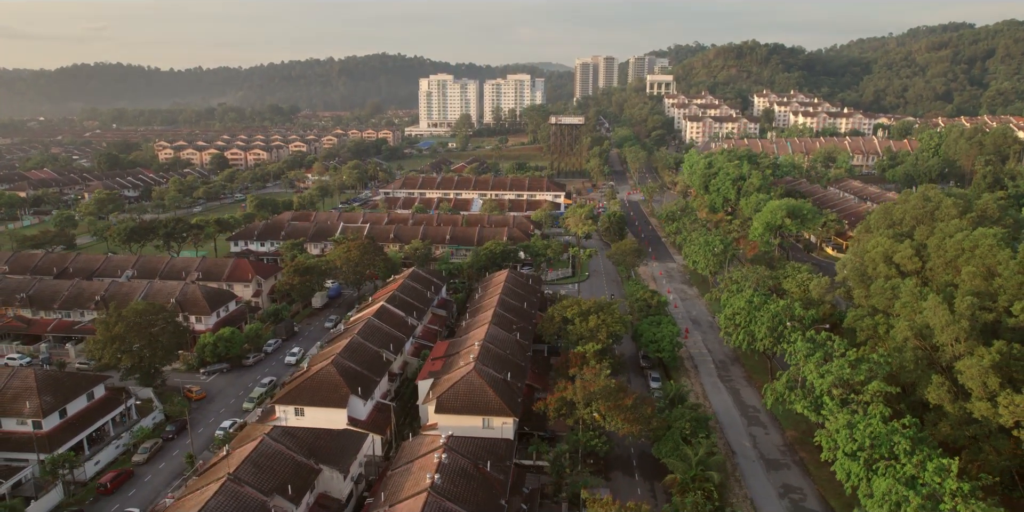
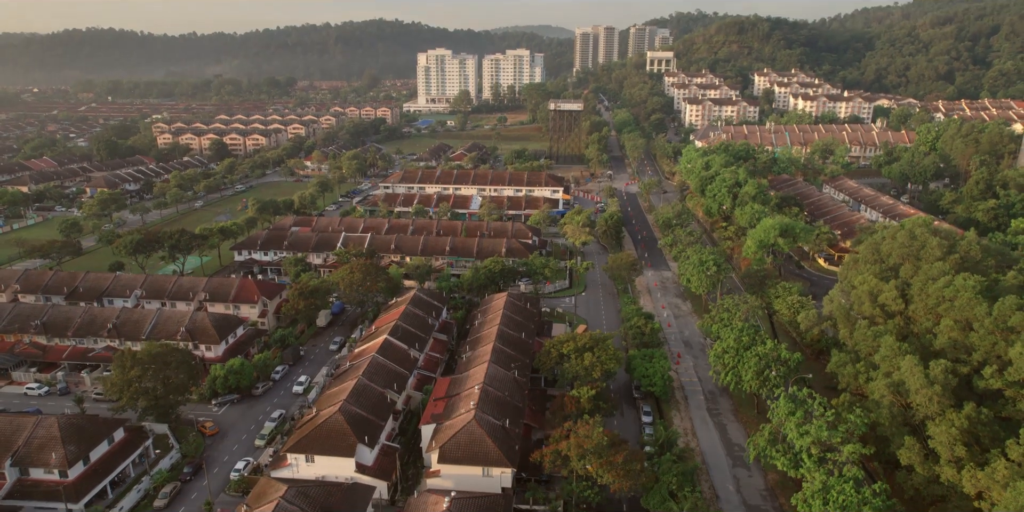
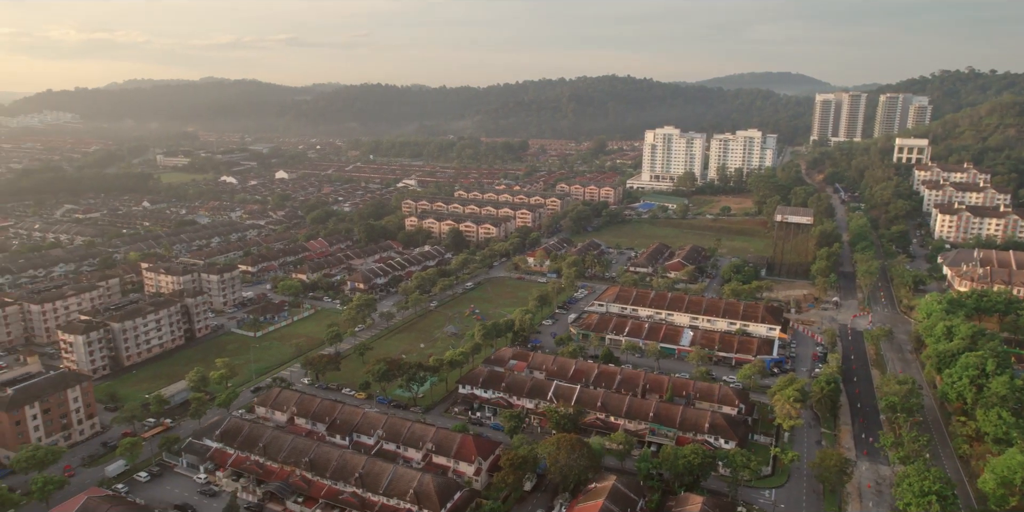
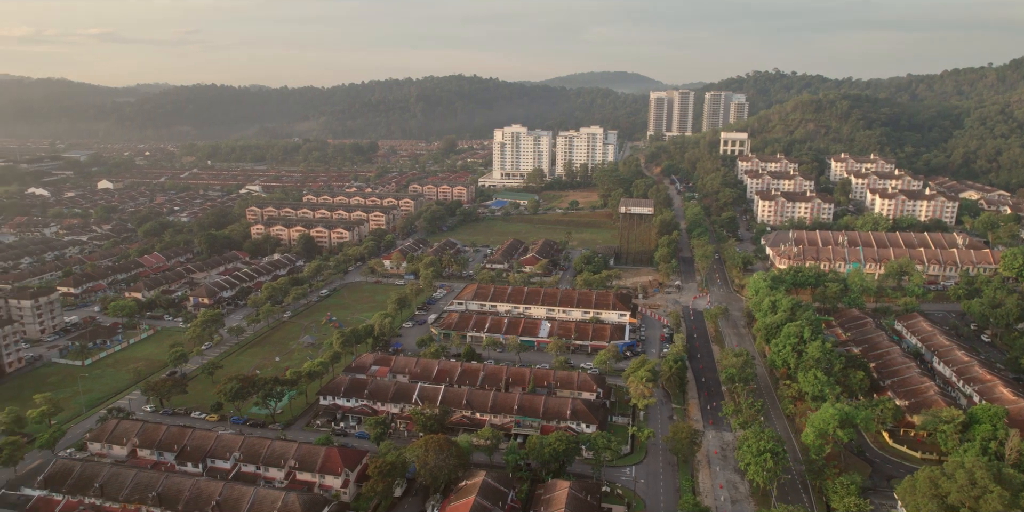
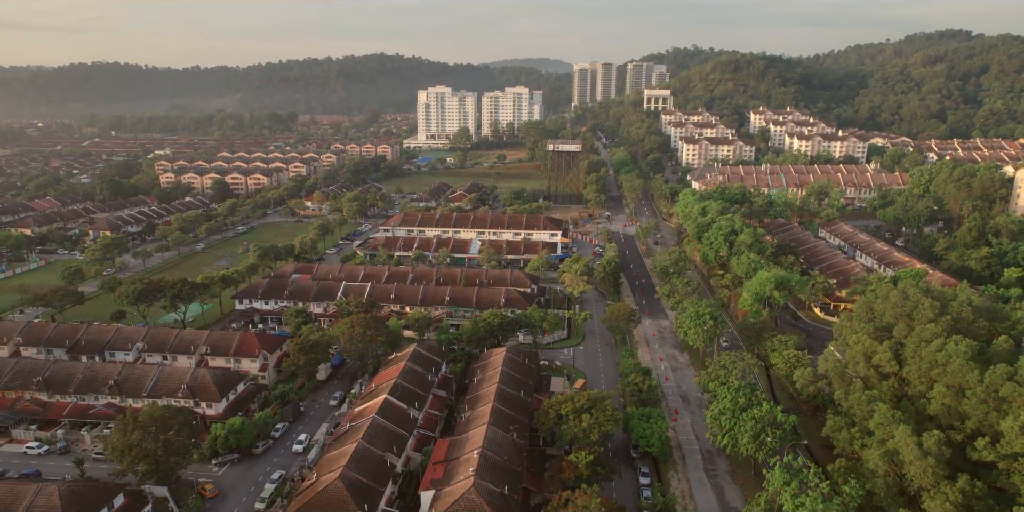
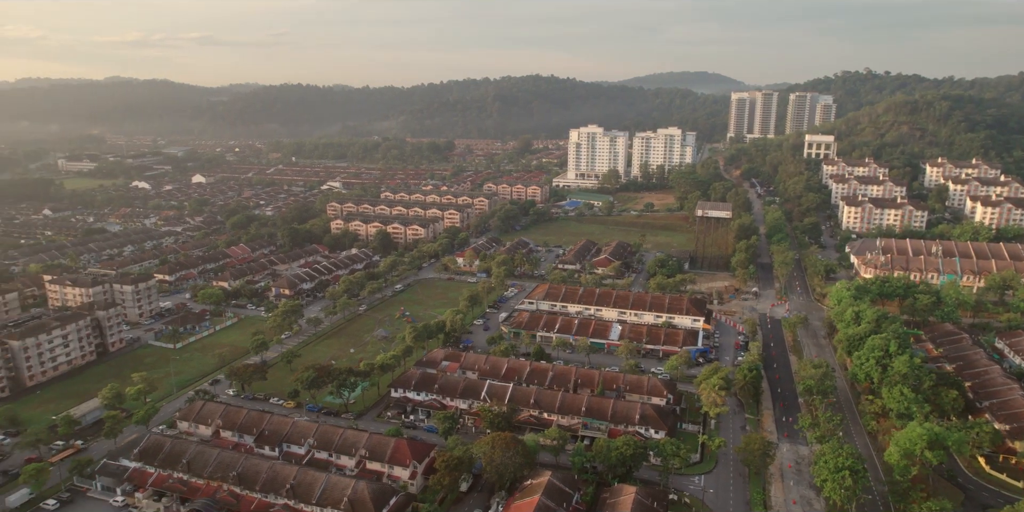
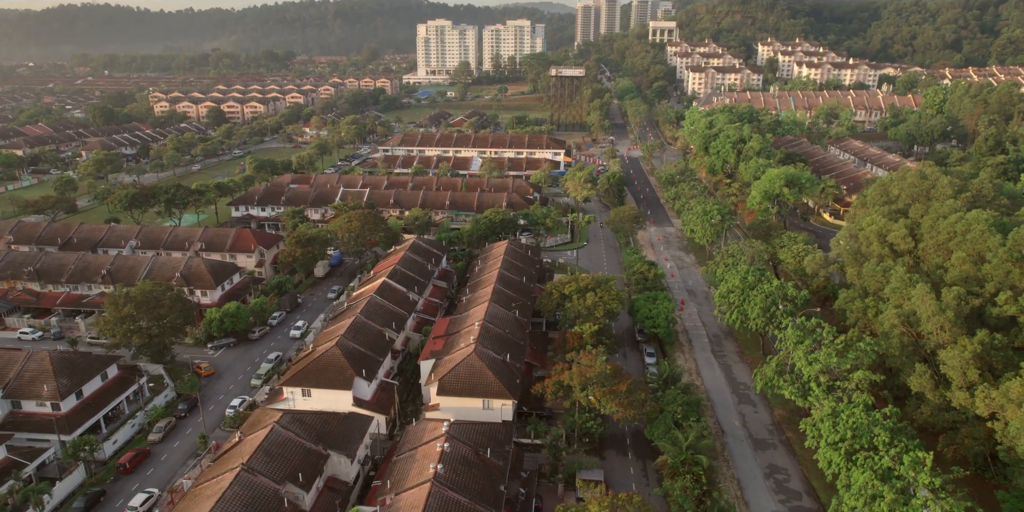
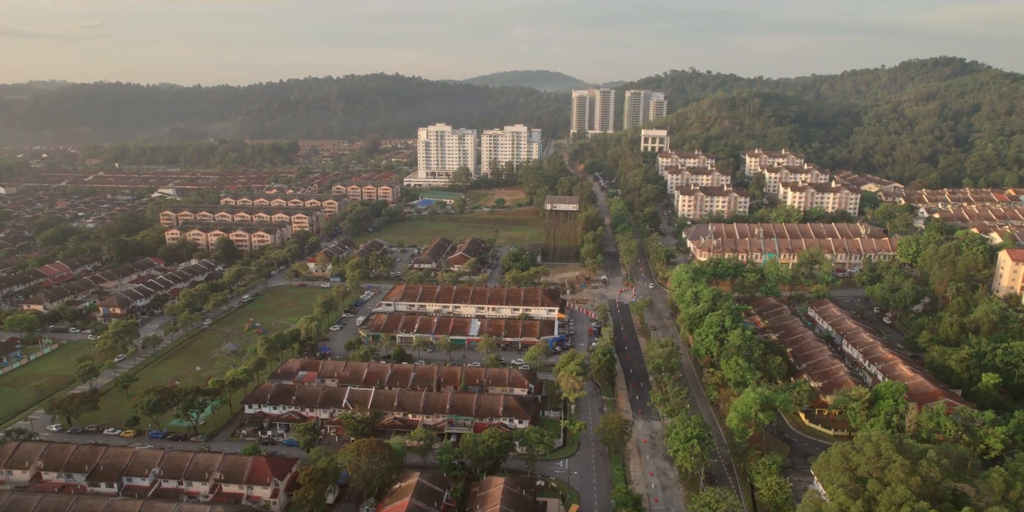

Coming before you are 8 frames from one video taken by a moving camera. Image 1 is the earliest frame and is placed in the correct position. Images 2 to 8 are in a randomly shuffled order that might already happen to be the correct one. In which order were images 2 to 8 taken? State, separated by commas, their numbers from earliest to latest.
7, 2, 5, 8, 4, 6, 3
